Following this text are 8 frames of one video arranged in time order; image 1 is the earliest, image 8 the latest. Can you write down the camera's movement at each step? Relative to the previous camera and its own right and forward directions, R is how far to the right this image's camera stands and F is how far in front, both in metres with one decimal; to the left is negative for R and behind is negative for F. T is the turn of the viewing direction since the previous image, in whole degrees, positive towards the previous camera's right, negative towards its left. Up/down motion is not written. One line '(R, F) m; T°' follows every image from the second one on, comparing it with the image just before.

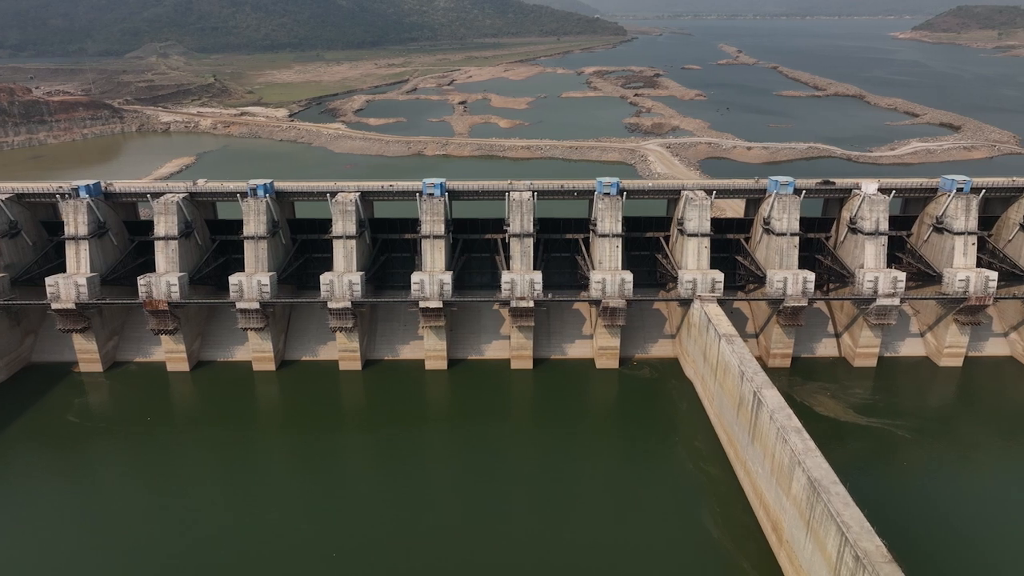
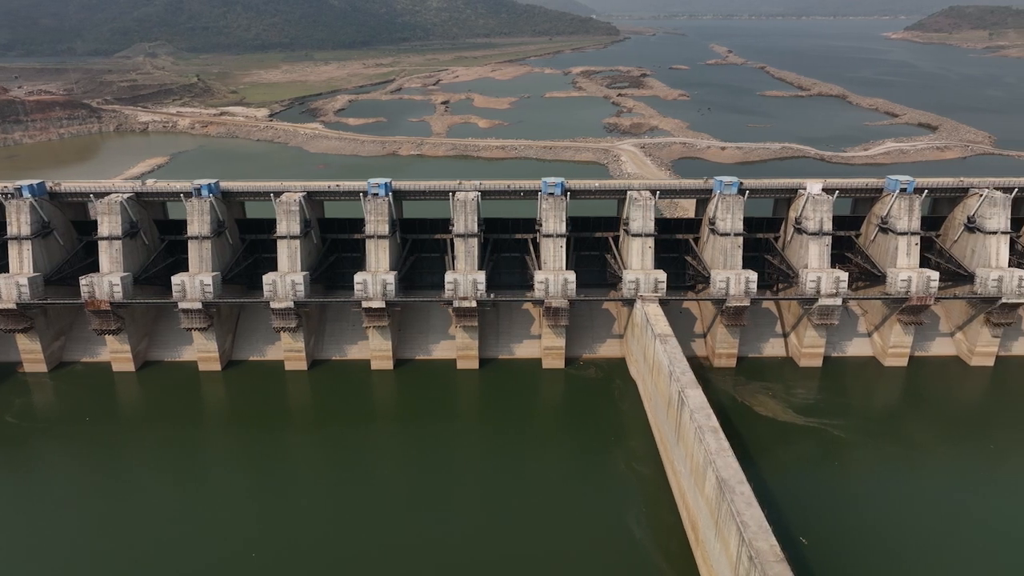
(+2.2, -0.1) m; 0°
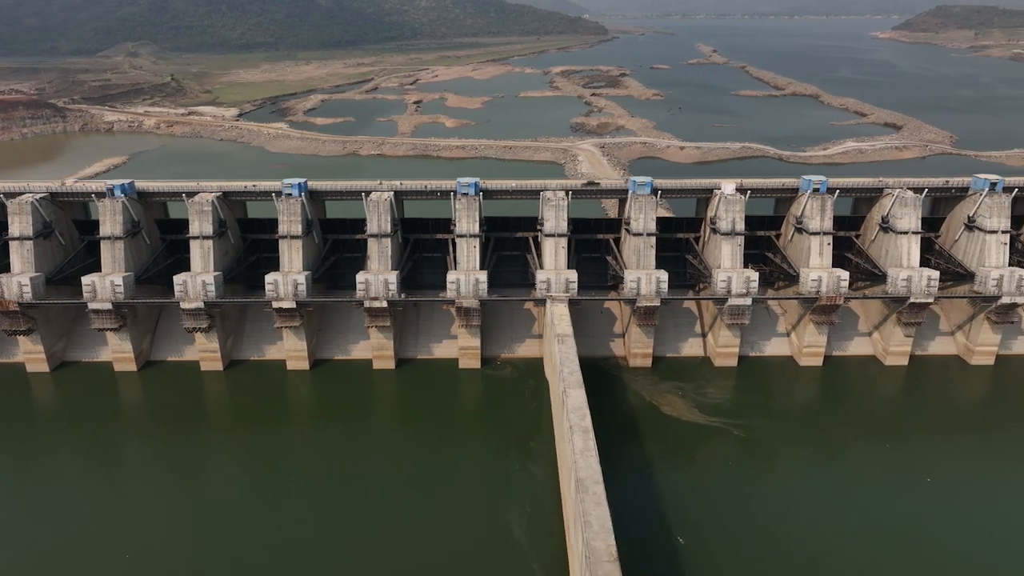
(+3.6, 0.0) m; 0°
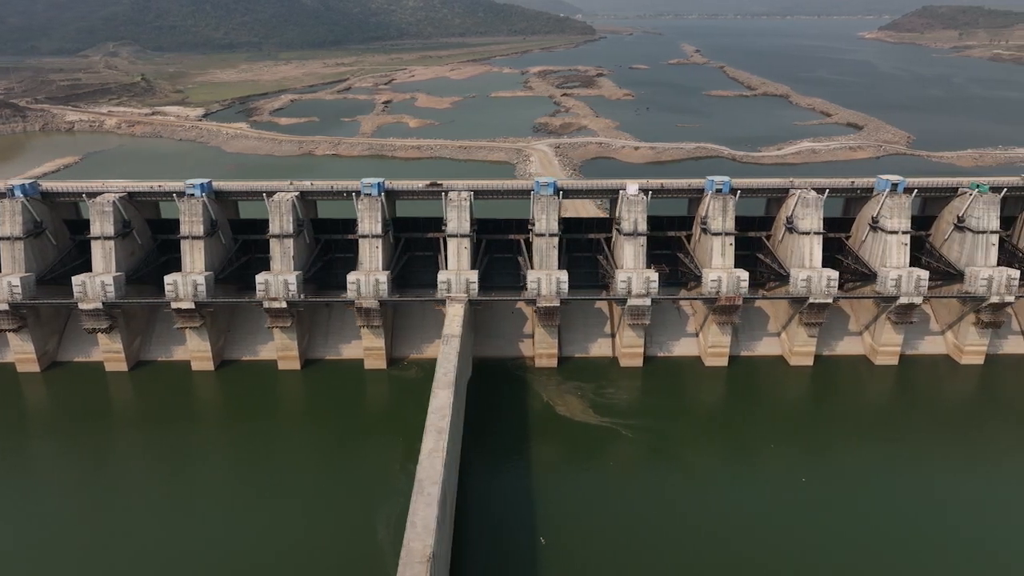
(+4.1, 0.0) m; 0°
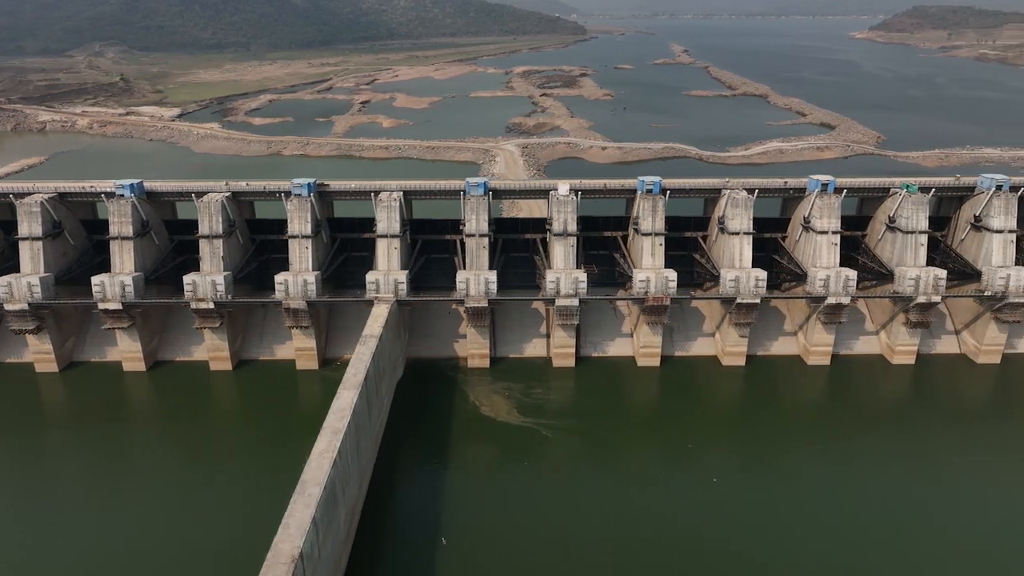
(+2.9, 0.0) m; 0°
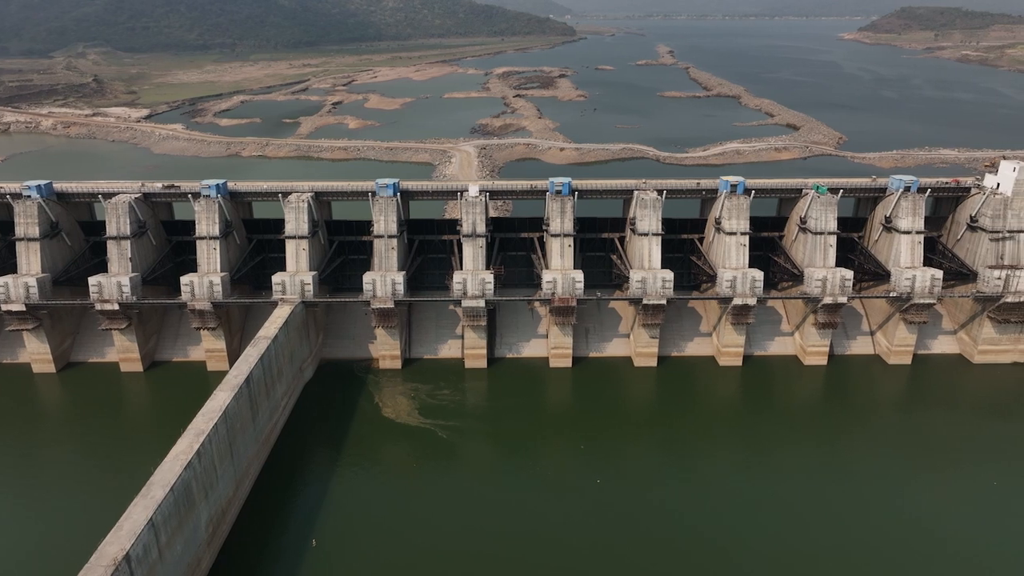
(+3.9, 0.0) m; 0°
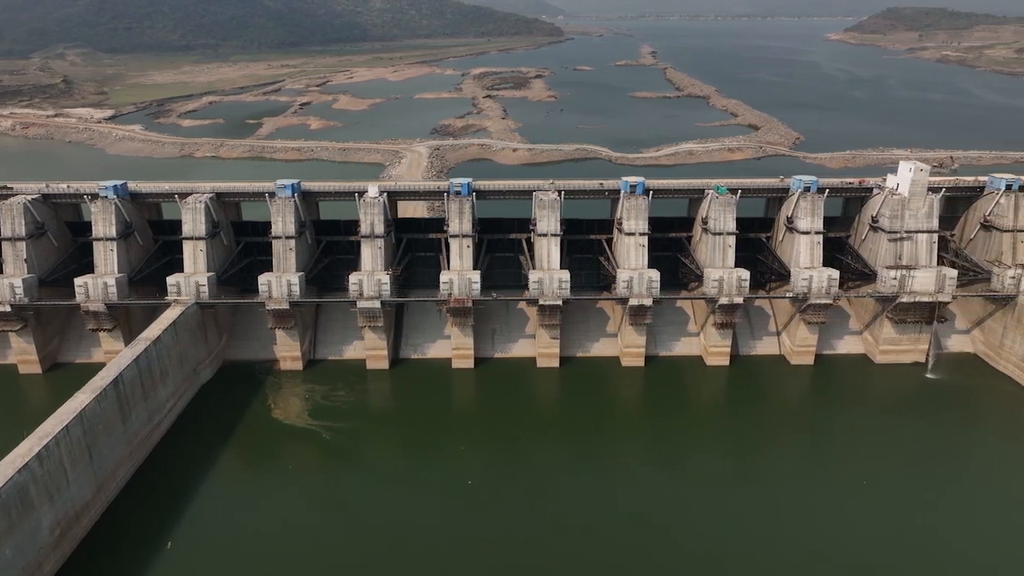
(+4.3, +0.1) m; 0°
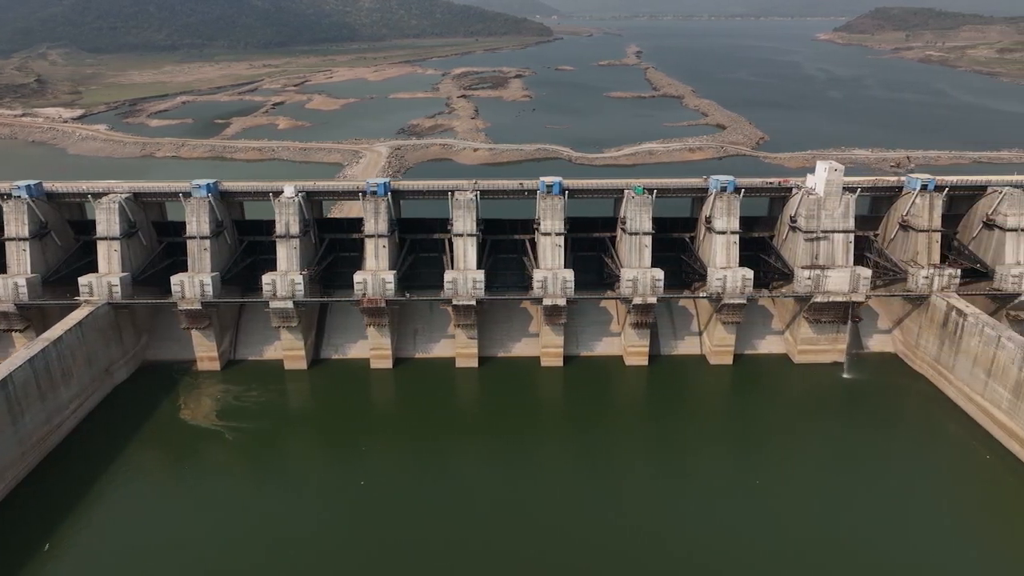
(+3.5, +0.1) m; 0°
